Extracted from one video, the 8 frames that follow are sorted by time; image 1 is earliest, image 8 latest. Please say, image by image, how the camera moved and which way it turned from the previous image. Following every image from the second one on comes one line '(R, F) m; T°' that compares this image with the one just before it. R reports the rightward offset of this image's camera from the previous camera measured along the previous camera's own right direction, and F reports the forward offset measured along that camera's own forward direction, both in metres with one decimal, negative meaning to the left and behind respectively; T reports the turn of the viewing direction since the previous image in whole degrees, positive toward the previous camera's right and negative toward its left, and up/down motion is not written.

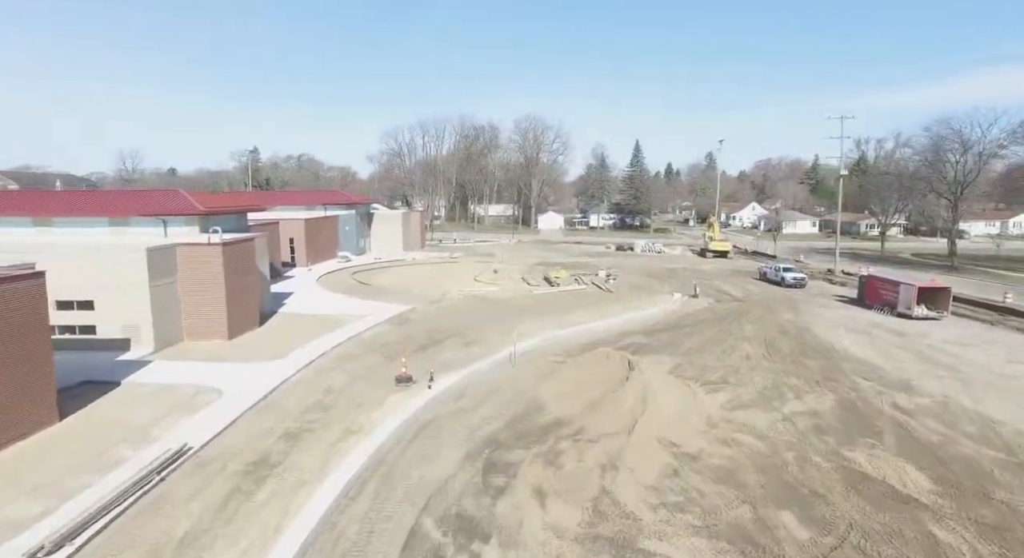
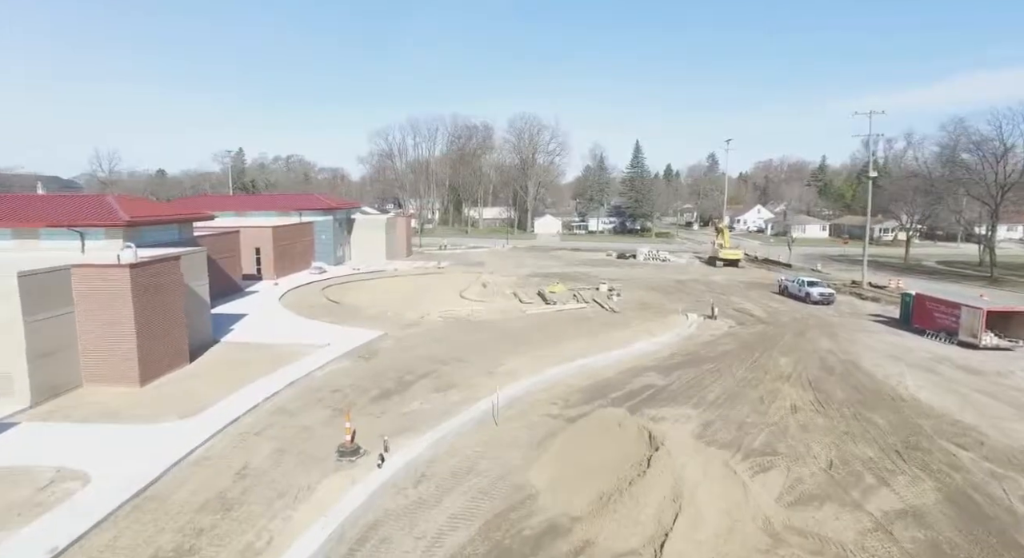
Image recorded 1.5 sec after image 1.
(+0.4, +4.0) m; 0°
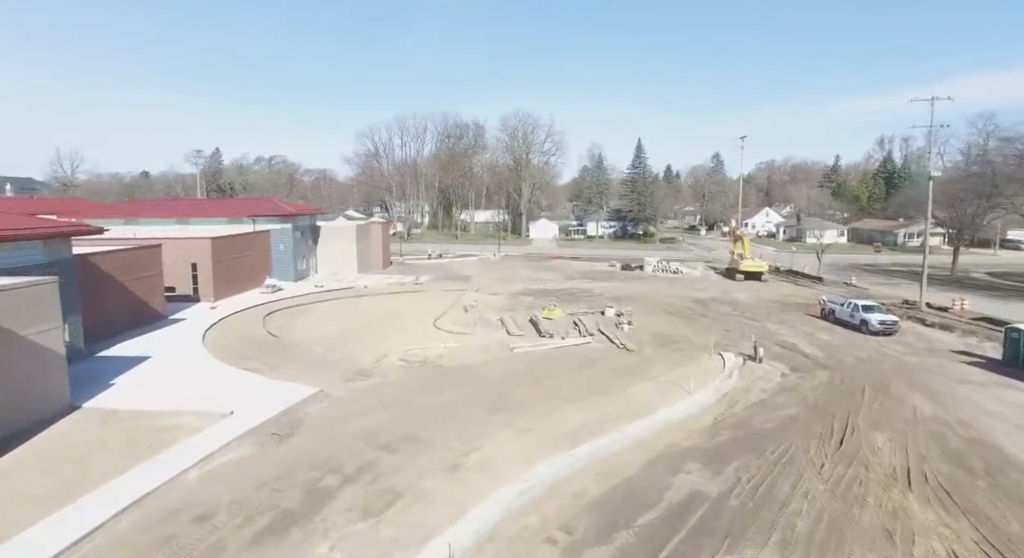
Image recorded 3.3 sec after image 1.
(+0.4, +5.9) m; 0°
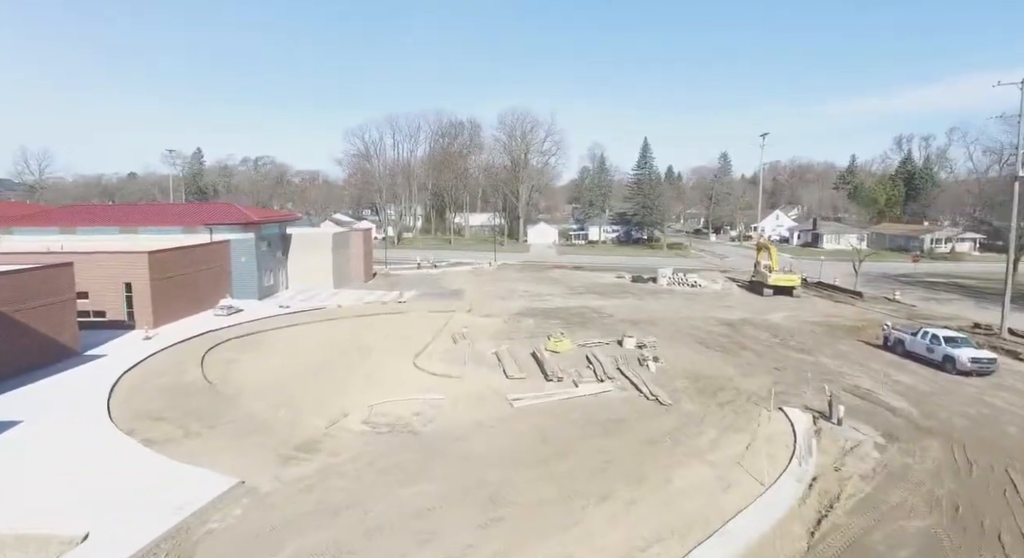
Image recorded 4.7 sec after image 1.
(0.0, +4.8) m; 0°
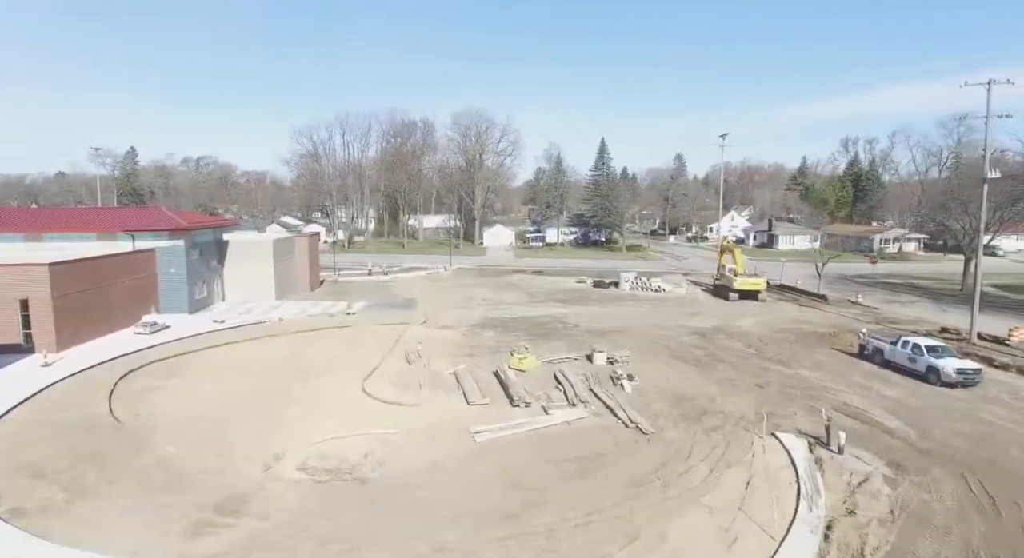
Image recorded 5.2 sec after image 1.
(-0.1, +2.0) m; +4°
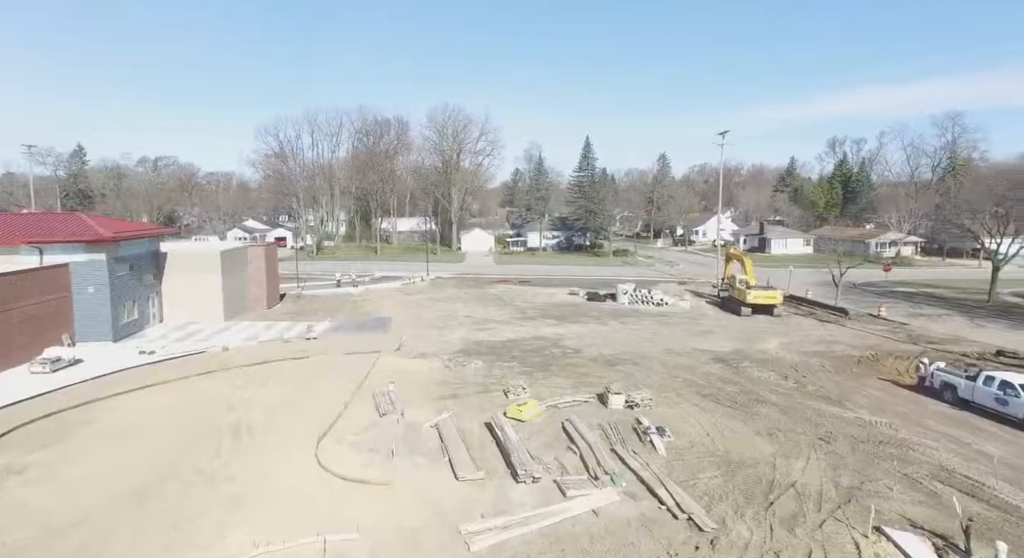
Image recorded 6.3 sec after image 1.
(-0.6, +4.2) m; +2°
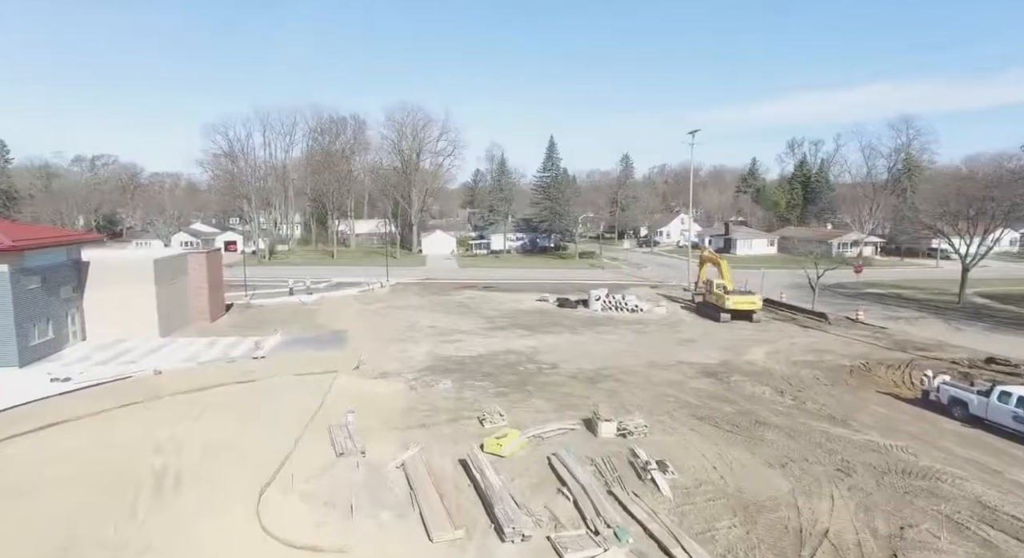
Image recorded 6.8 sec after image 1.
(-0.4, +2.1) m; +4°
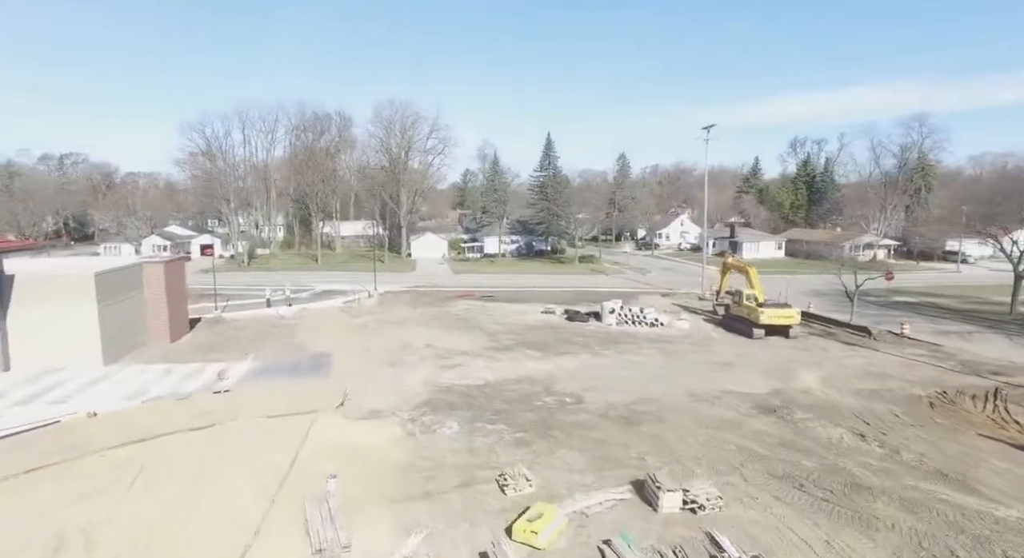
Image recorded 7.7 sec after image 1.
(-0.9, +3.7) m; +1°
